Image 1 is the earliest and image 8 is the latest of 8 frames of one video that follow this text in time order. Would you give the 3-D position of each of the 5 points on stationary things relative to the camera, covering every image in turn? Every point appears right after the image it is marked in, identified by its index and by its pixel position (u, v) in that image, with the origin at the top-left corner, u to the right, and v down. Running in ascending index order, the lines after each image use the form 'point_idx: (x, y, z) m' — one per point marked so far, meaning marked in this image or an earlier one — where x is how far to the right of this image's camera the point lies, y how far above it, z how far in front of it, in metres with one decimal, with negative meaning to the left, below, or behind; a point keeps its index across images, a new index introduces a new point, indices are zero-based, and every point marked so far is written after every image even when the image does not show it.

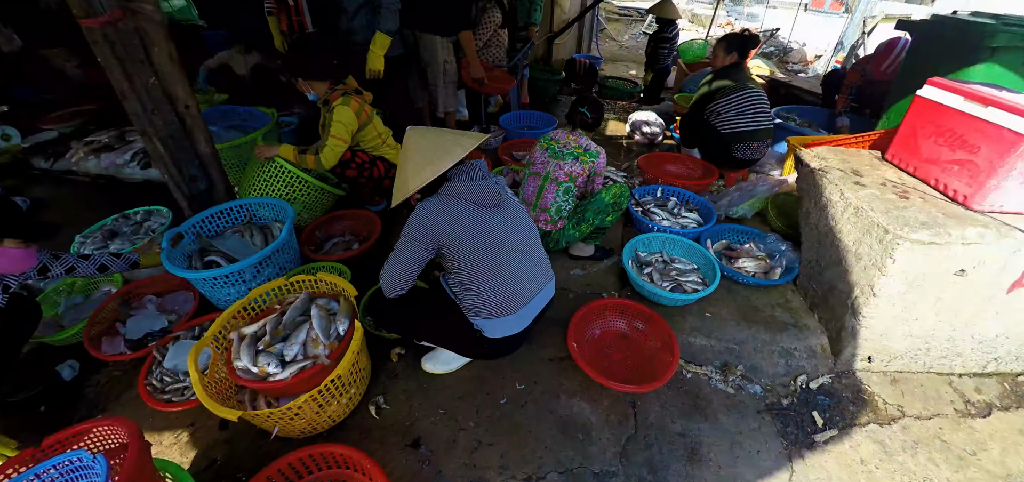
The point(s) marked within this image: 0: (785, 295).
0: (+2.3, -0.5, +3.3) m
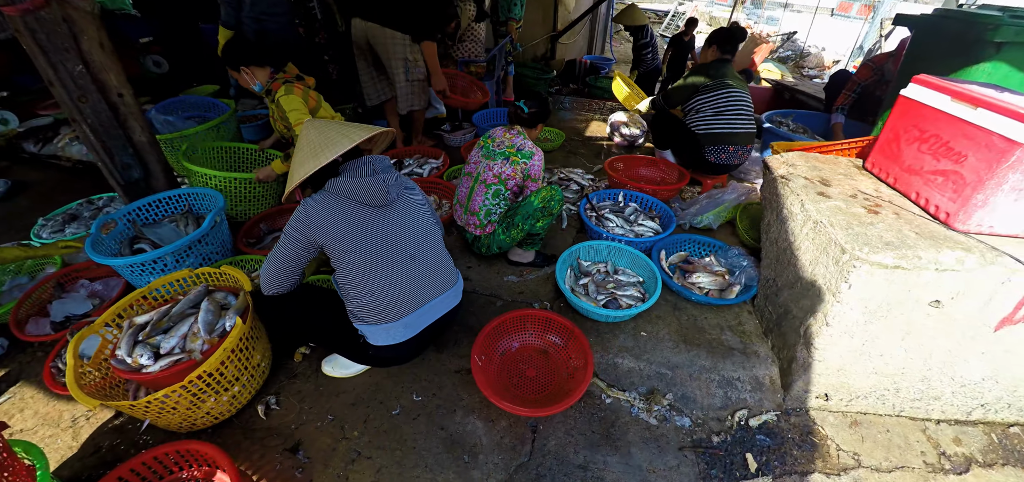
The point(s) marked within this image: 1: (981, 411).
0: (+1.7, -0.6, +2.9) m
1: (+3.1, -1.1, +2.7) m
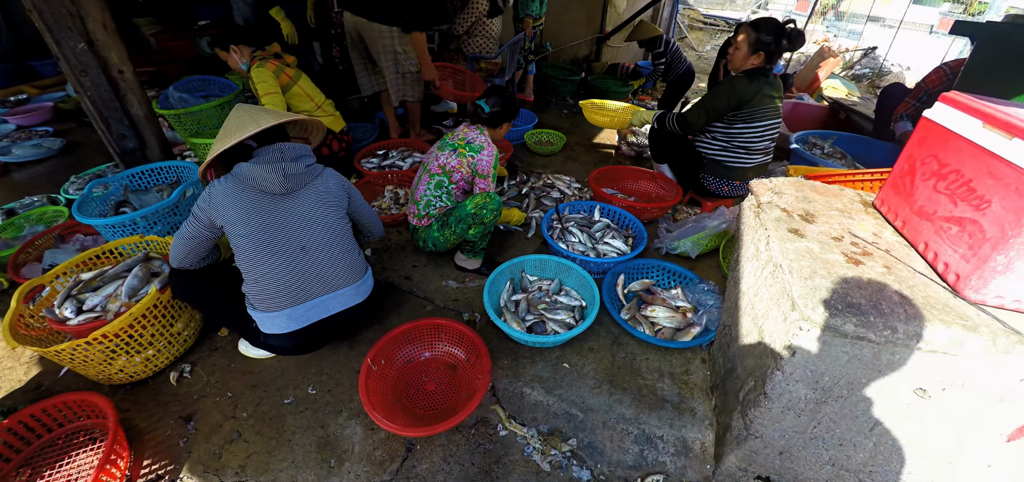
0: (+1.1, -0.8, +2.5) m
1: (+2.4, -1.5, +2.1) m
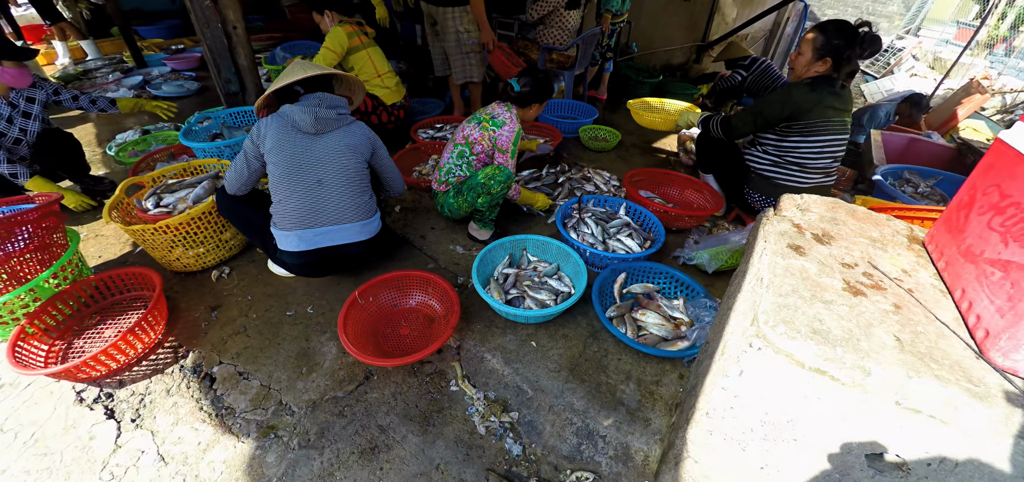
0: (+0.9, -0.8, +2.3) m
1: (+1.9, -1.7, +1.7) m
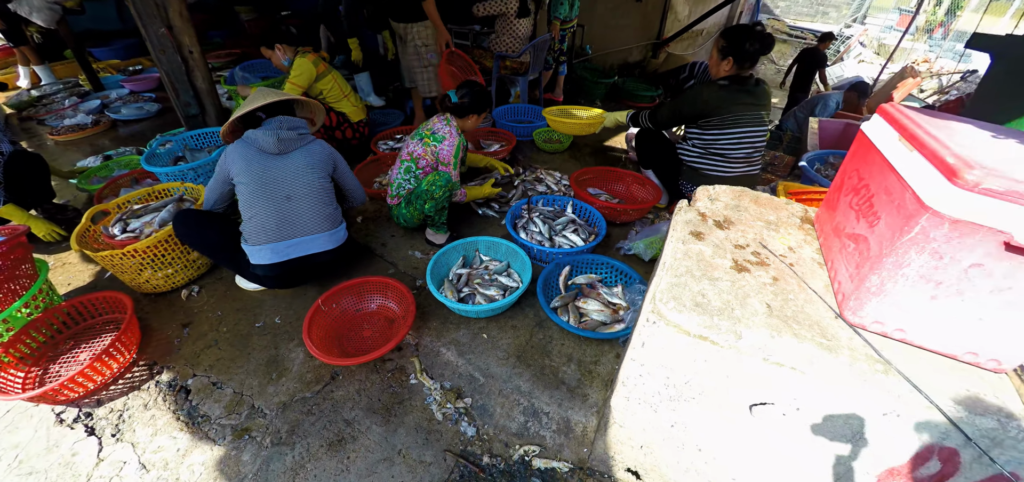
0: (+0.6, -0.8, +2.6) m
1: (+1.7, -1.6, +2.0) m
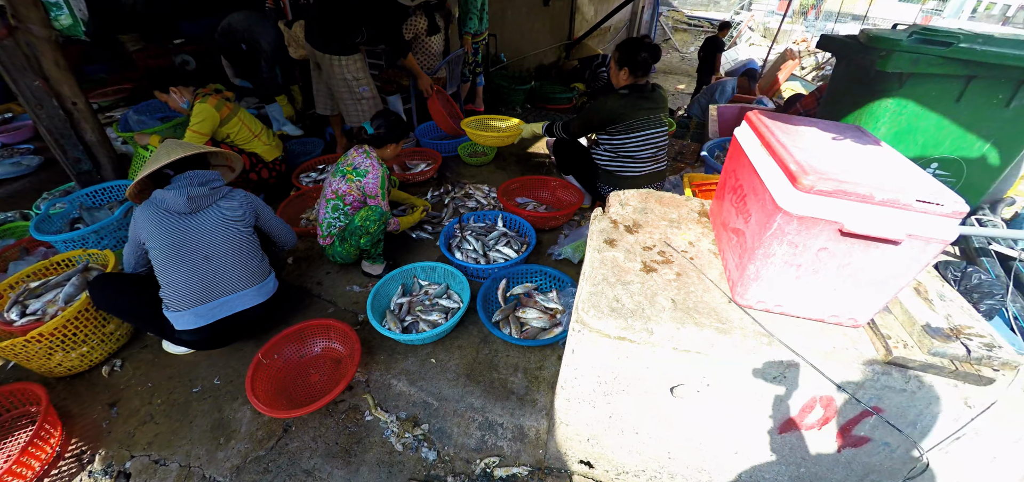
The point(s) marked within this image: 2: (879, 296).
0: (+0.2, -0.8, +2.7) m
1: (+1.5, -1.5, +2.3) m
2: (+1.6, -0.2, +1.7) m
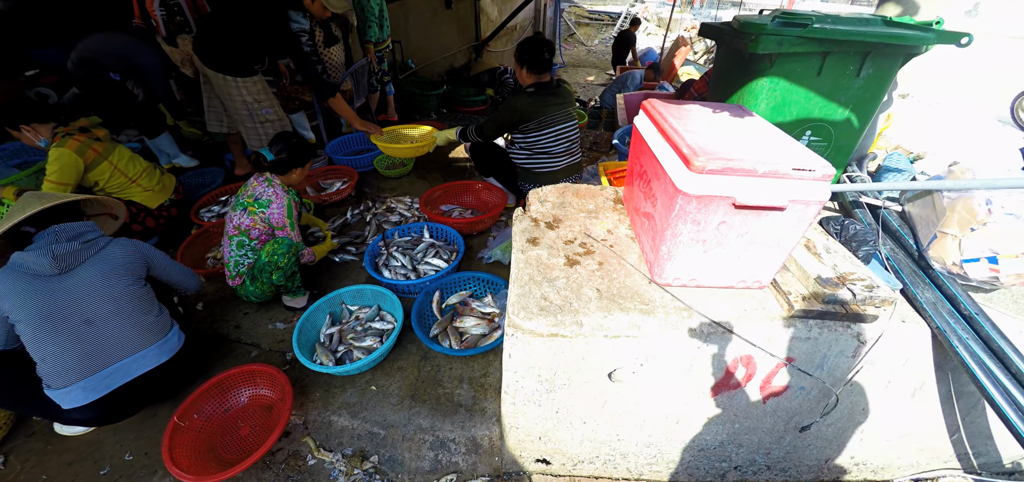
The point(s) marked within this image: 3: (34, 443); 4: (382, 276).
0: (-0.2, -0.9, +2.7) m
1: (+1.2, -1.4, +2.4) m
2: (+1.3, -0.1, +1.9) m
3: (-3.3, -1.3, +2.7) m
4: (-1.0, -0.2, +3.0) m
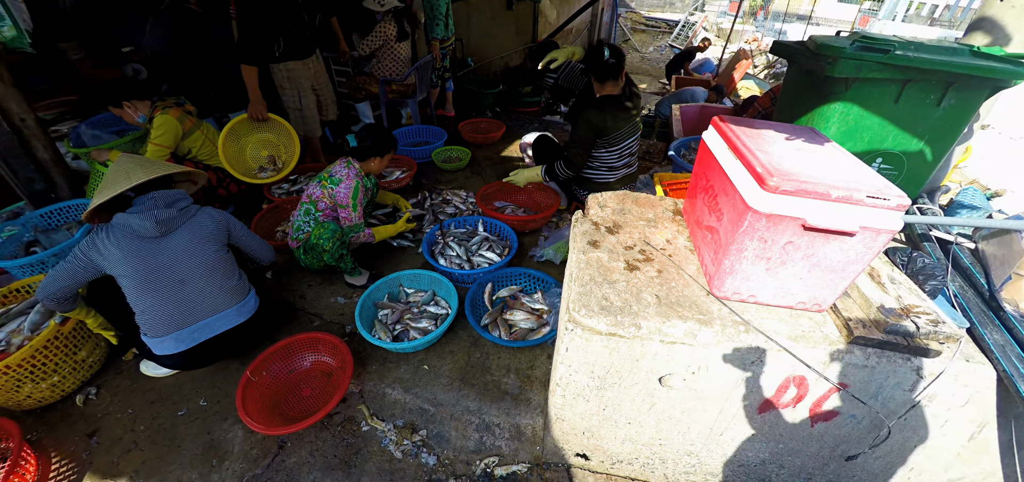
0: (+0.2, -0.9, +2.8) m
1: (+1.5, -1.5, +2.5) m
2: (+1.6, -0.2, +1.9) m
3: (-3.0, -1.0, +3.0) m
4: (-0.6, -0.2, +3.2) m
